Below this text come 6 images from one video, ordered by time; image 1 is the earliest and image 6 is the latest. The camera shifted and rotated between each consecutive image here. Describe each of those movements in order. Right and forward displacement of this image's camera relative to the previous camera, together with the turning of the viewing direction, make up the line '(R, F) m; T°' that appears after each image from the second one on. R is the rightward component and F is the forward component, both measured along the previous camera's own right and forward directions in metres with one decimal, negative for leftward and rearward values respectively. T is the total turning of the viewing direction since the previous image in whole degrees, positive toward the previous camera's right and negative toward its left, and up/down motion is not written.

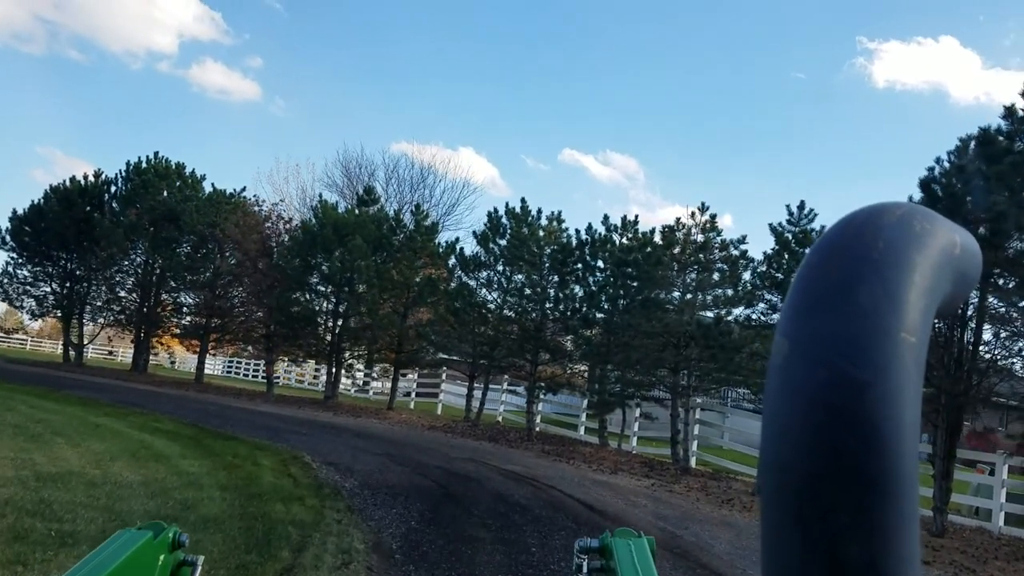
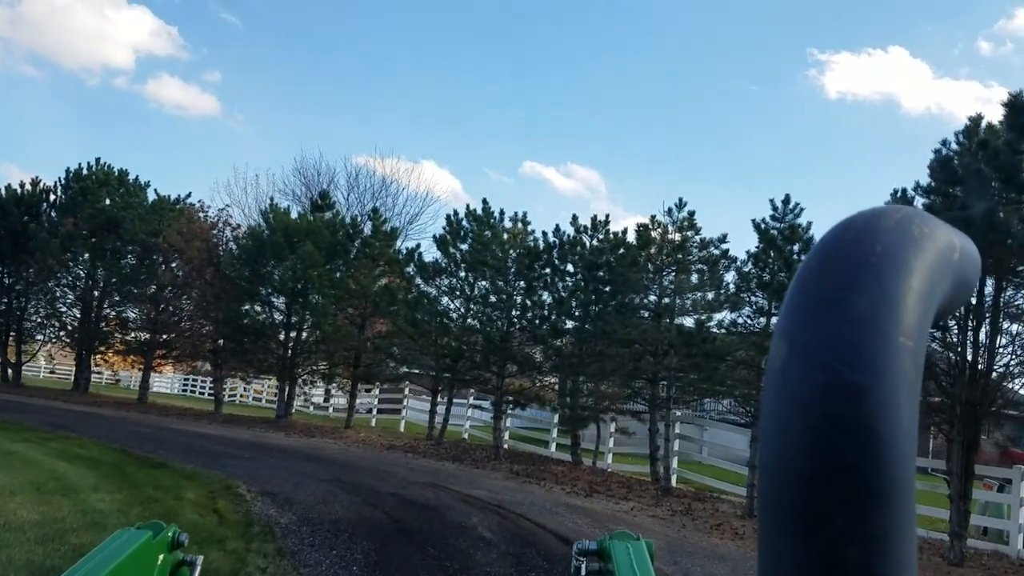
(+0.1, +1.4) m; +2°
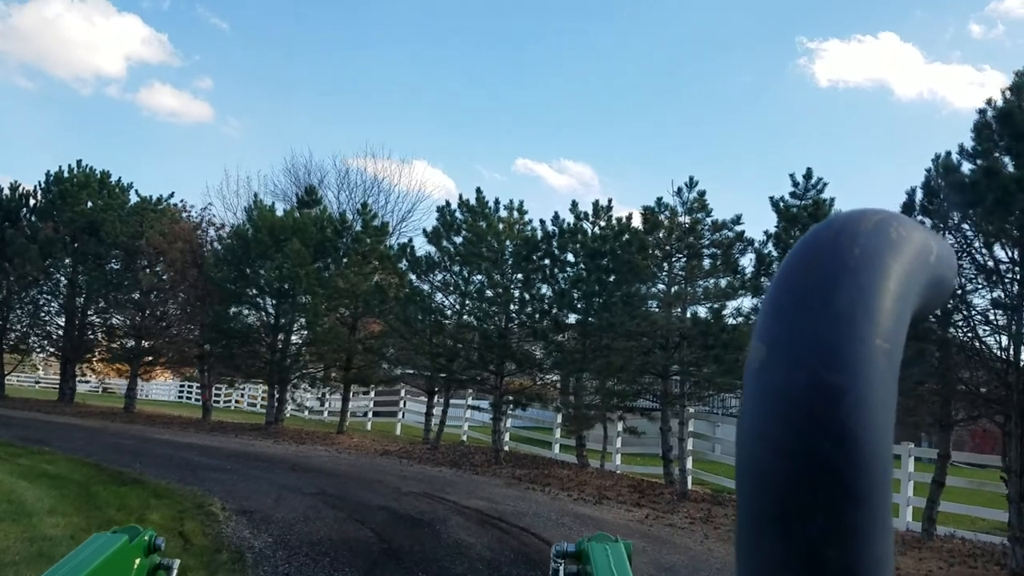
(0.0, +1.1) m; 0°
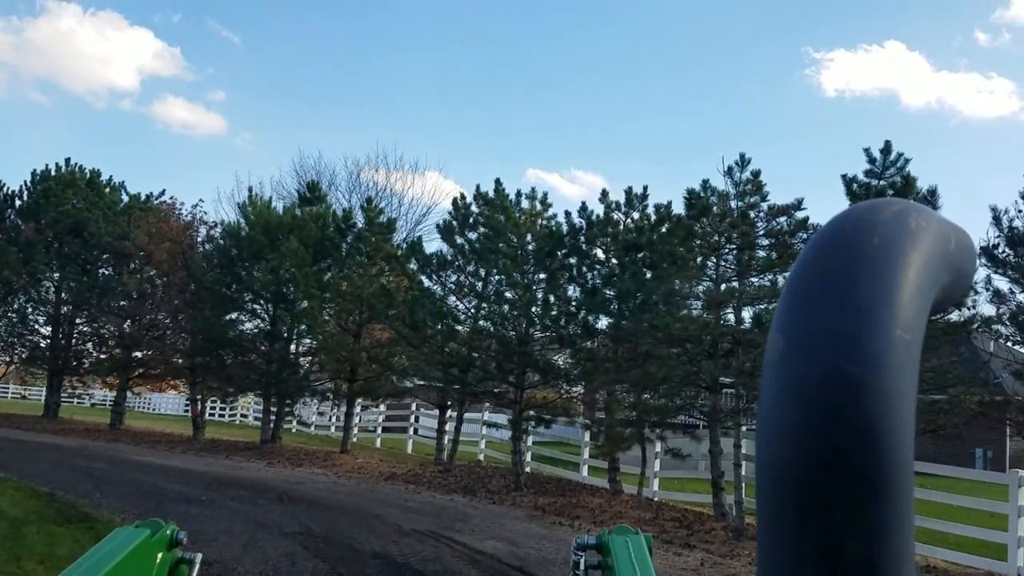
(-0.1, +2.1) m; -1°
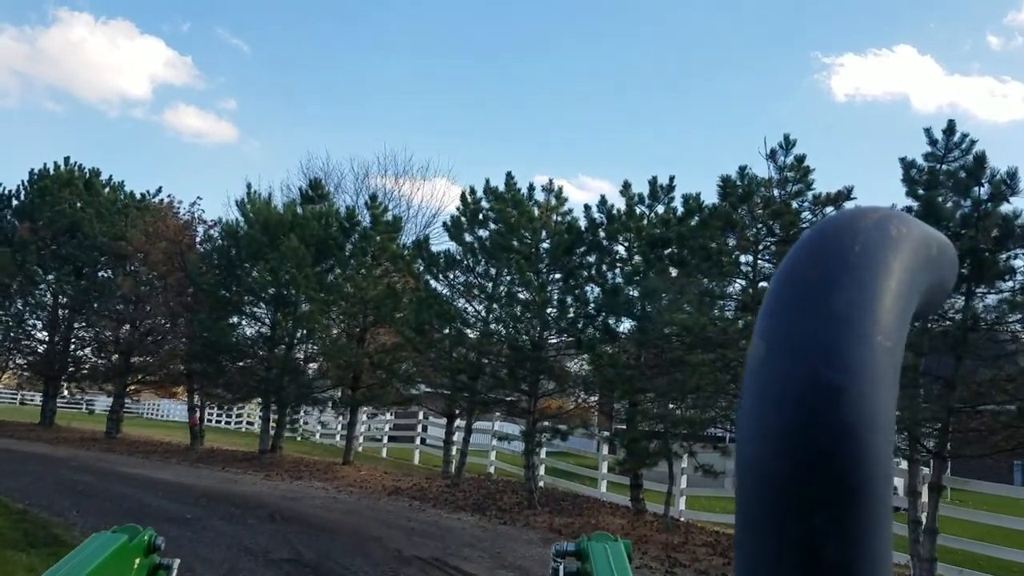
(0.0, +1.1) m; -1°
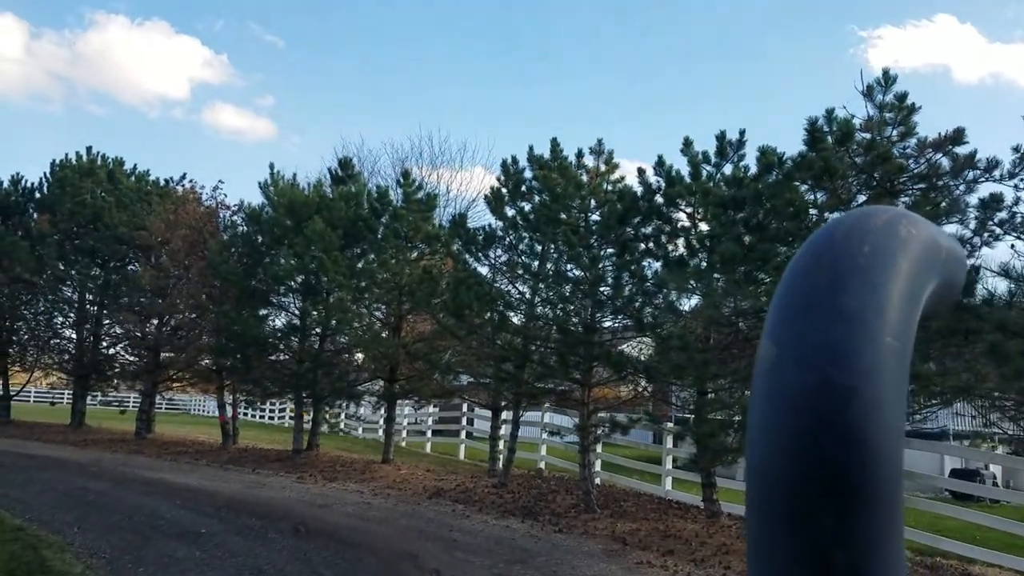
(-0.1, +1.5) m; -3°
